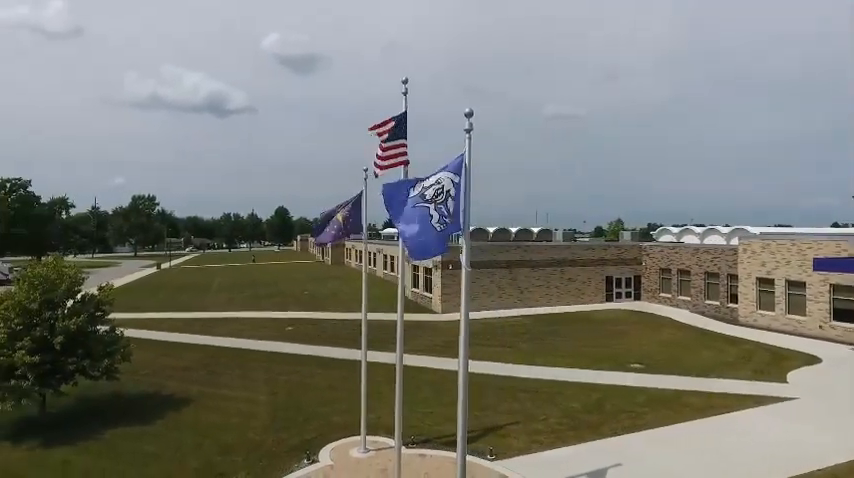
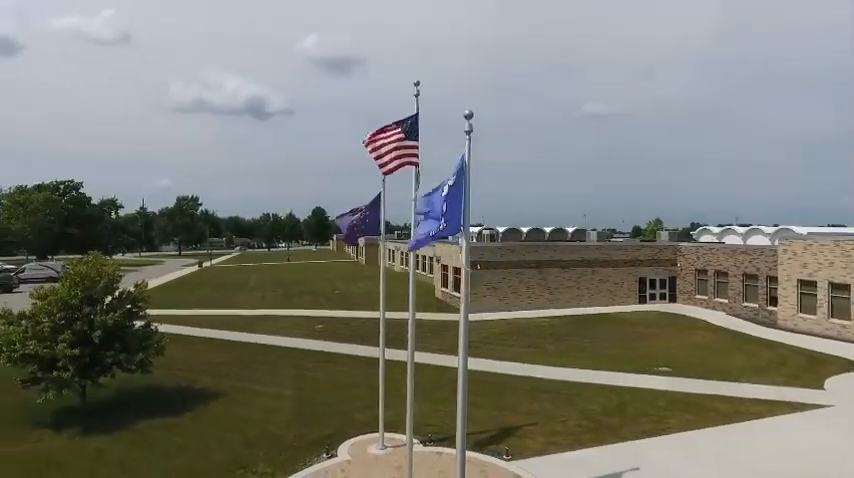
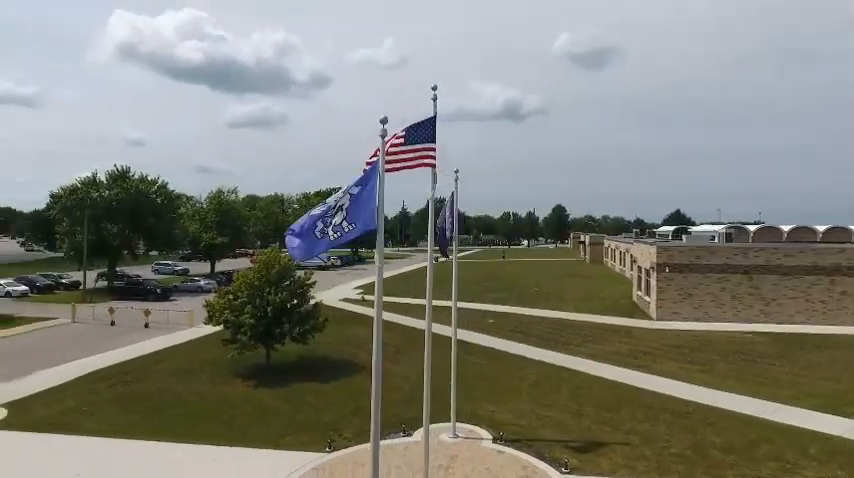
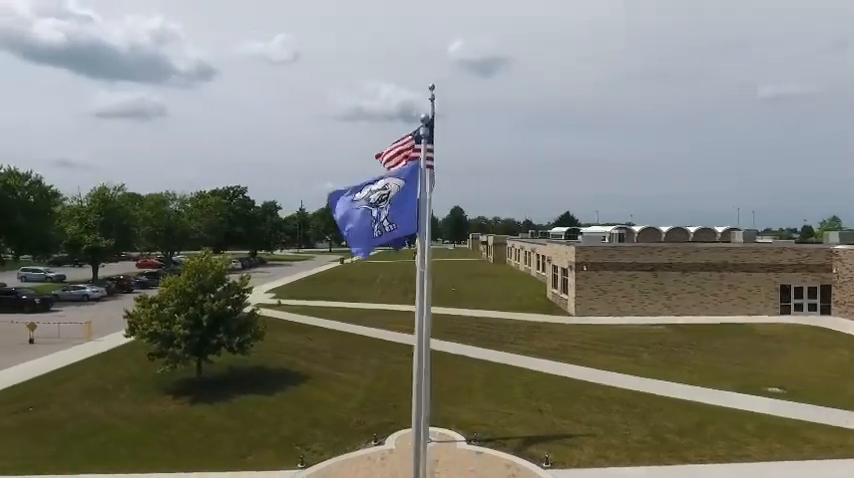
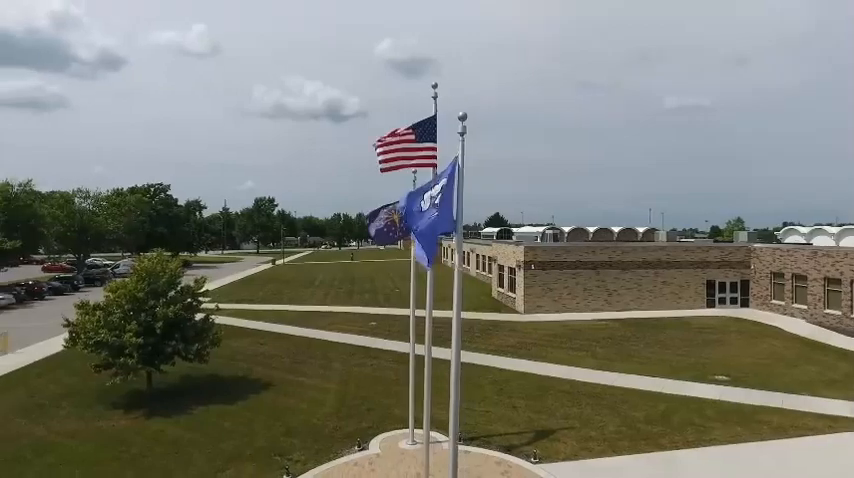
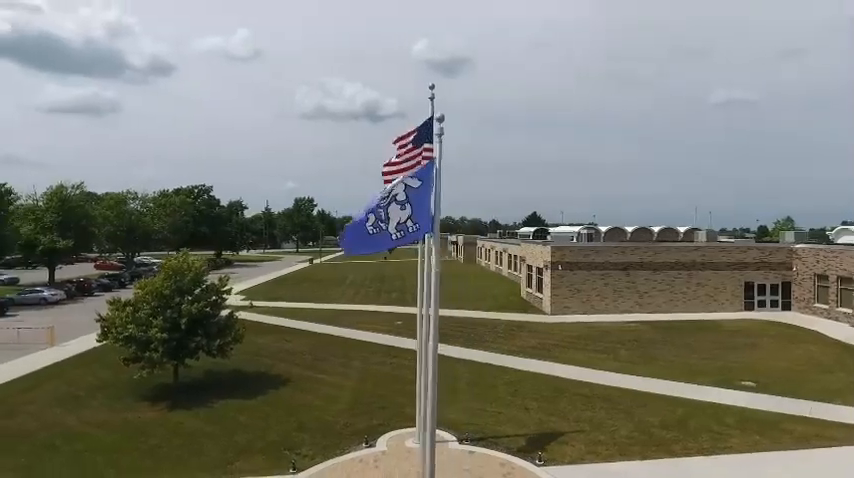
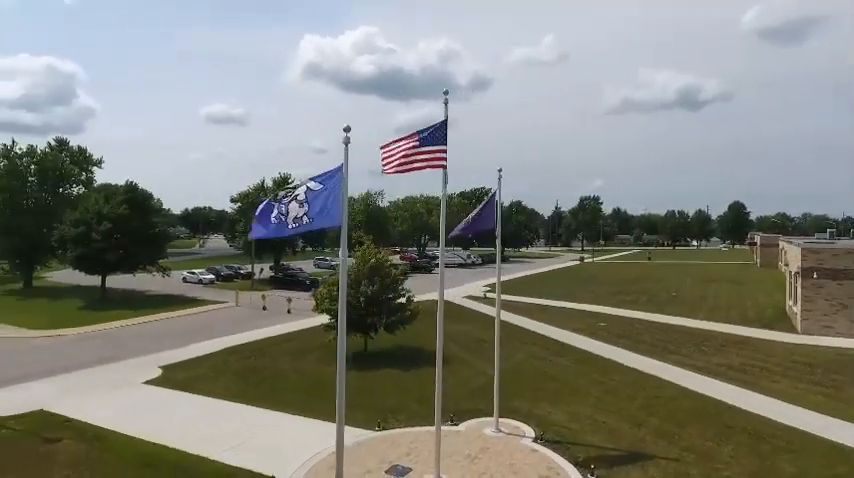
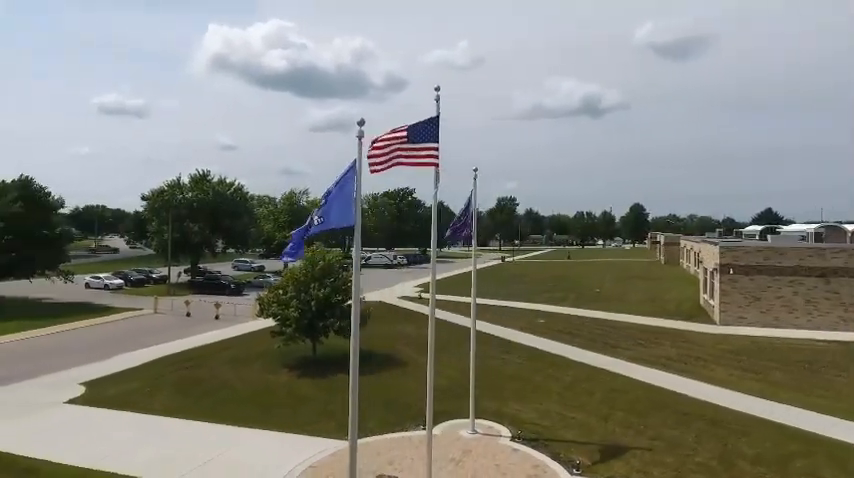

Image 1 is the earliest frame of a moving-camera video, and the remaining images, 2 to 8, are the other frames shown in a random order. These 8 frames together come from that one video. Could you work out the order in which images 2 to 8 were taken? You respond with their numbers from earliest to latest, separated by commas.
2, 5, 6, 4, 3, 8, 7
